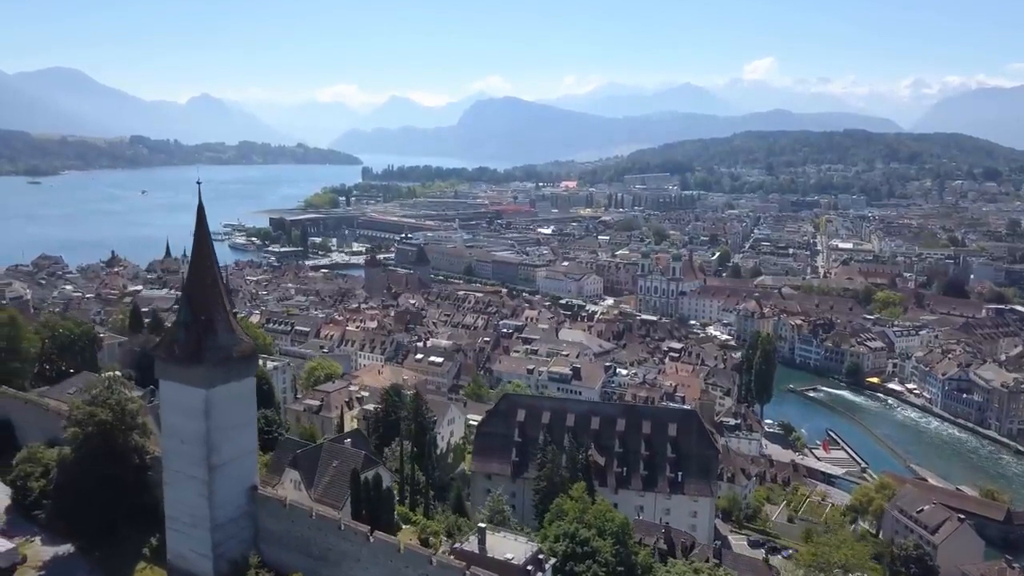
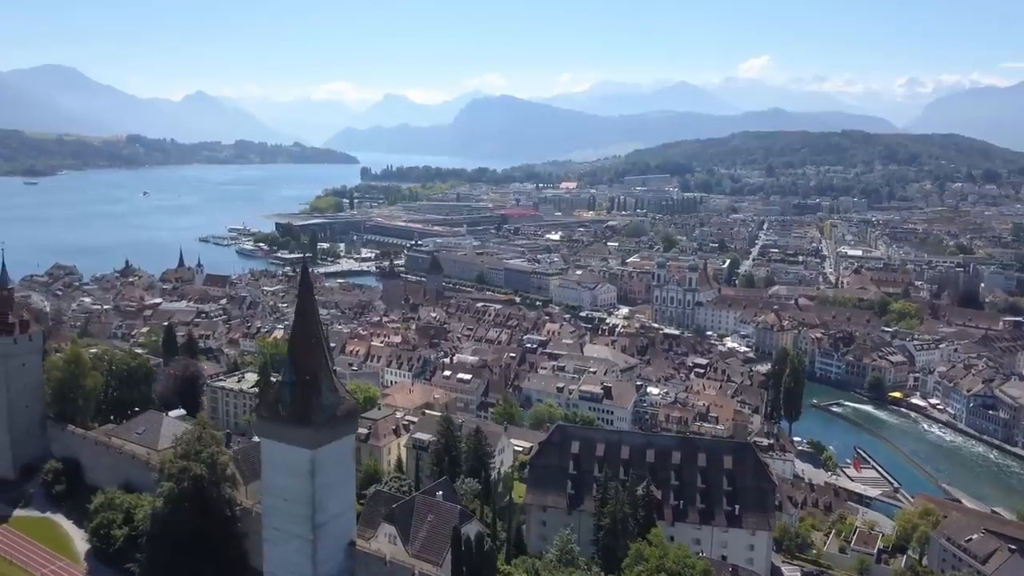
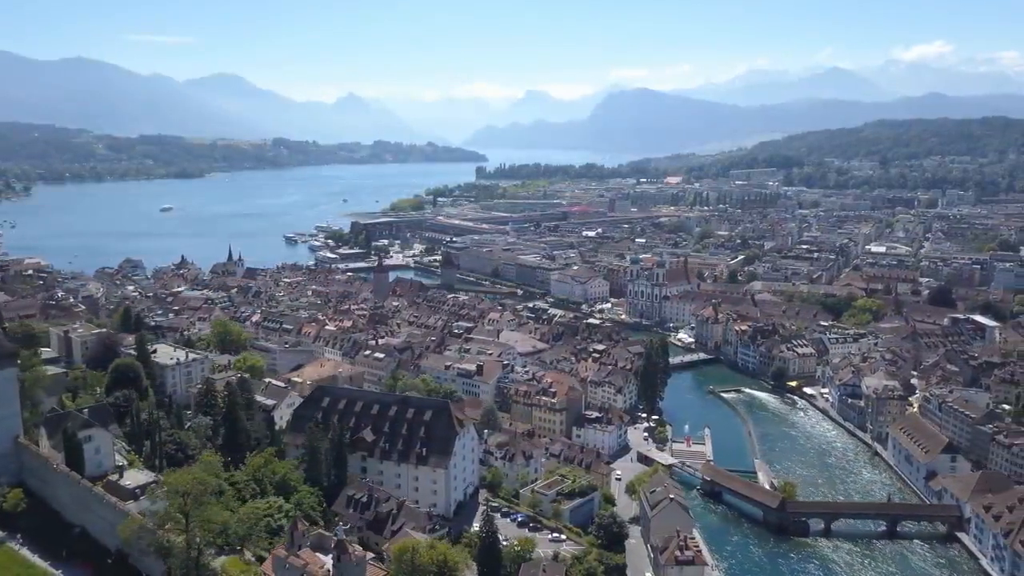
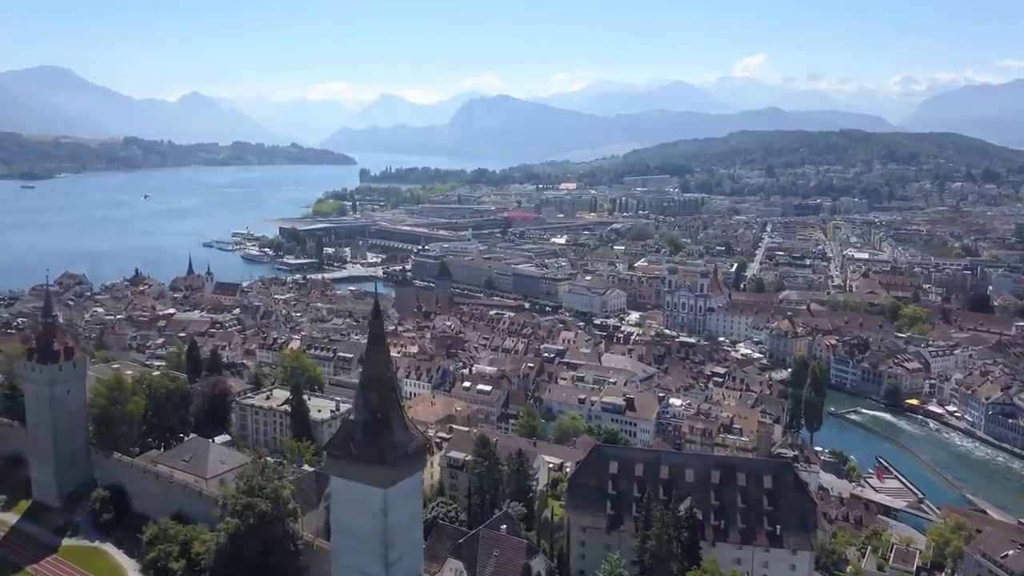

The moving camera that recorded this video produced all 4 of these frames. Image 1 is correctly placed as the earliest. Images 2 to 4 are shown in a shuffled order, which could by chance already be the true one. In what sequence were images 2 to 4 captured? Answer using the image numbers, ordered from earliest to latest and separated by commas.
2, 4, 3
